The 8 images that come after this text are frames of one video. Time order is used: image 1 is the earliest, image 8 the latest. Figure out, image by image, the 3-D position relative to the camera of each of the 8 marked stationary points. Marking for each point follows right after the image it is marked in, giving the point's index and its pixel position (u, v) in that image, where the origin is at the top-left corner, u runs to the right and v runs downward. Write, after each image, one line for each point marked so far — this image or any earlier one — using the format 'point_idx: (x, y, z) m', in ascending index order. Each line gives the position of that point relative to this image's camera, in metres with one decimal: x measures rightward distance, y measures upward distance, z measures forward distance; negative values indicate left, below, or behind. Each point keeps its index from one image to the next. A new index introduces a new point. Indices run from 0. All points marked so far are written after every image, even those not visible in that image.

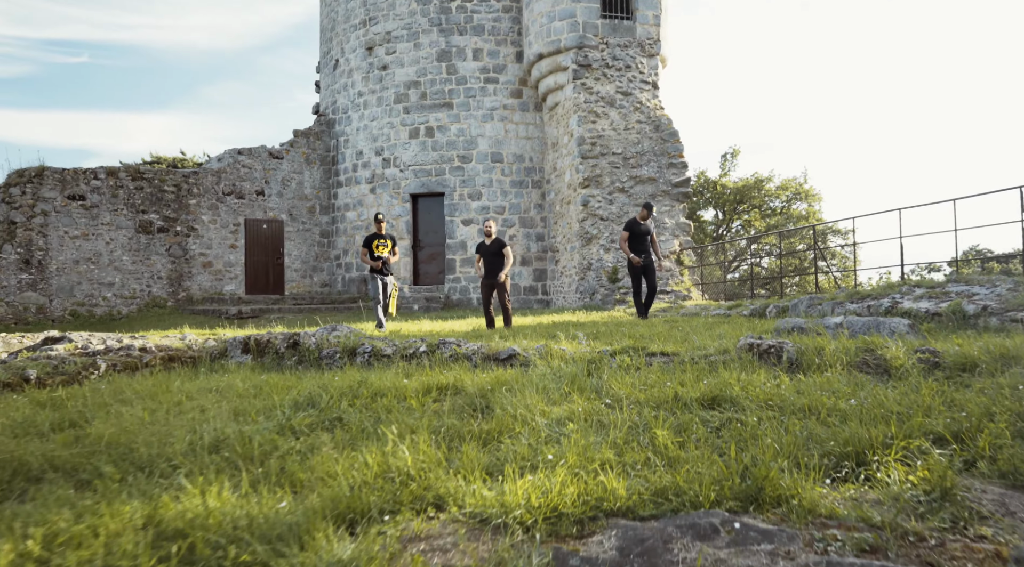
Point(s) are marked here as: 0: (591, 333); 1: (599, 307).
0: (+0.8, -0.5, +7.3) m
1: (+1.7, -0.5, +14.1) m
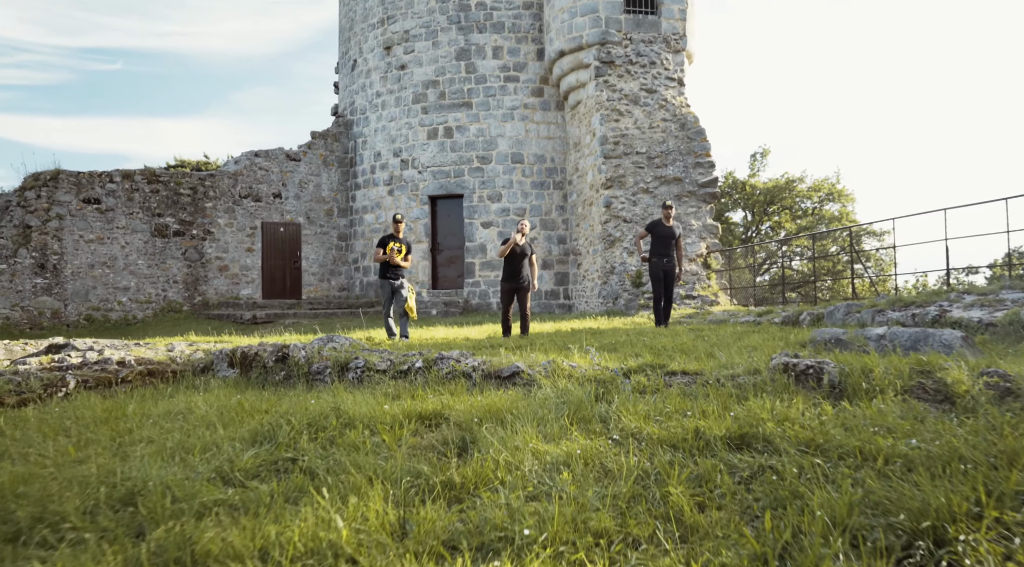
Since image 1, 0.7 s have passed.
0: (+0.9, -0.6, +6.8) m
1: (+2.0, -0.6, +13.6) m
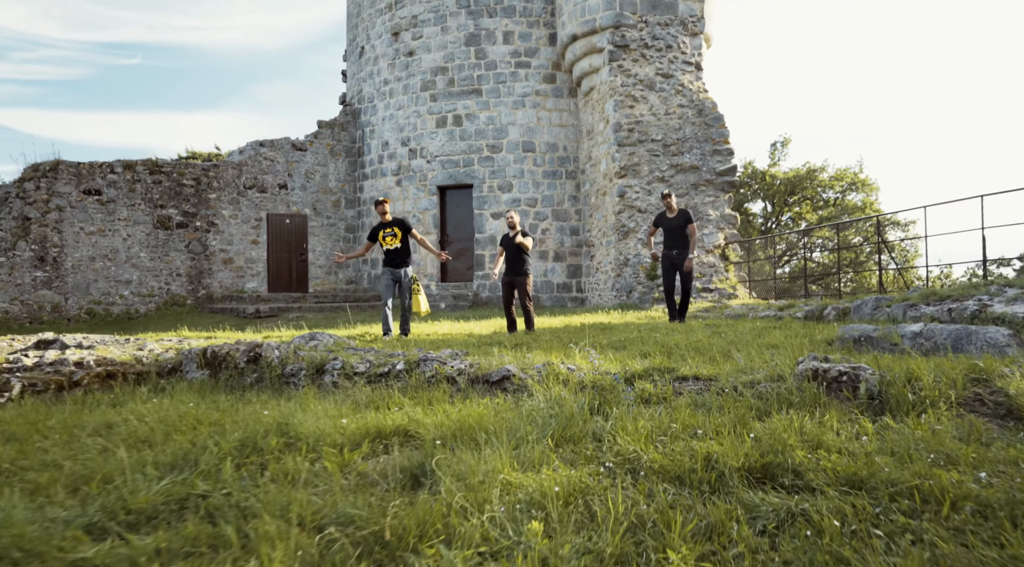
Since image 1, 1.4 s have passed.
0: (+0.9, -0.5, +6.3) m
1: (+2.2, -0.4, +13.1) m
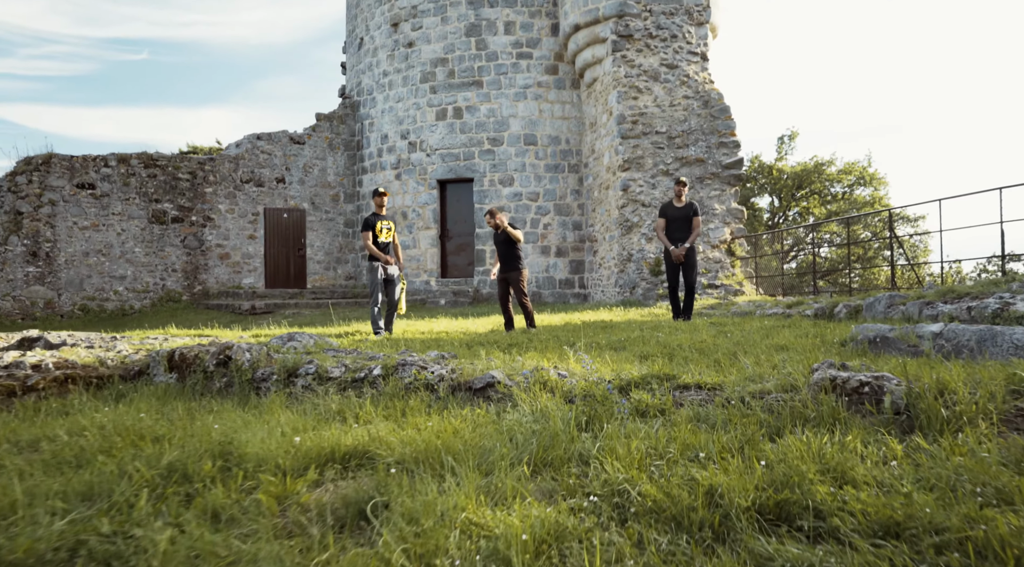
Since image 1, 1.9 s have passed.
0: (+0.9, -0.5, +6.0) m
1: (+2.2, -0.3, +12.7) m
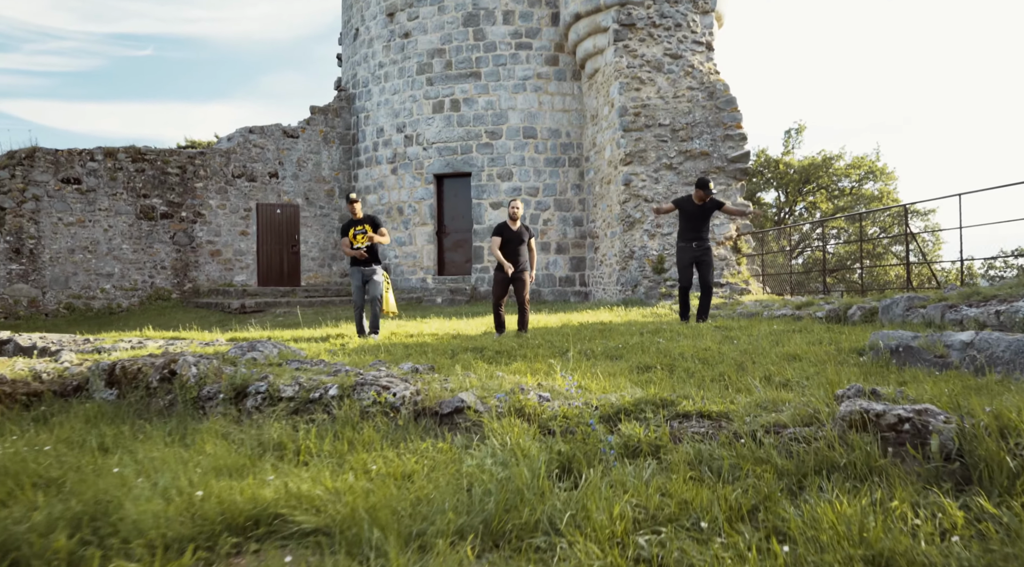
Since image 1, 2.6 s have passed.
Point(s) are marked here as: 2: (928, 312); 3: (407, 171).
0: (+0.8, -0.5, +5.5) m
1: (+2.2, -0.3, +12.3) m
2: (+3.5, -0.2, +6.1) m
3: (-2.3, +2.5, +16.1) m
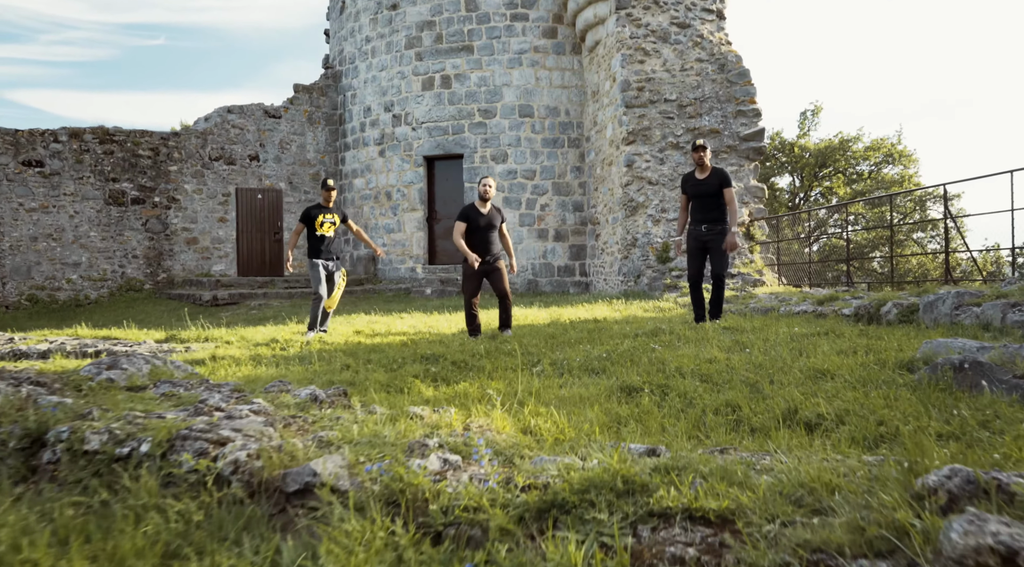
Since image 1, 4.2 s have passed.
0: (+0.5, -0.5, +4.5) m
1: (+2.0, -0.2, +11.2) m
2: (+3.2, -0.2, +5.0) m
3: (-2.4, +2.7, +15.0) m
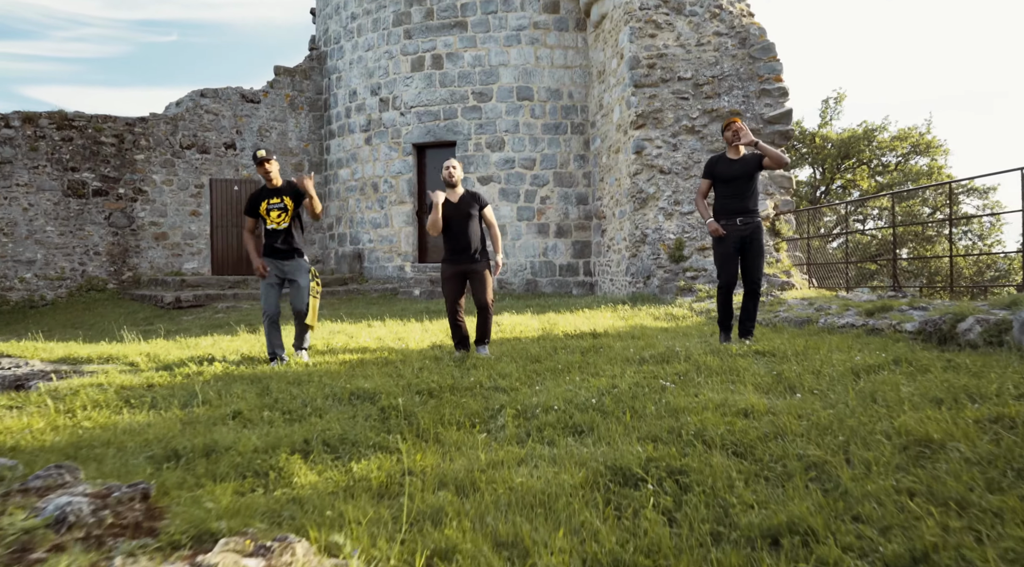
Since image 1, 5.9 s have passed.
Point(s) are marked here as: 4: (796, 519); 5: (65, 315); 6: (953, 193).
0: (+0.3, -0.5, +3.2) m
1: (+1.9, -0.2, +9.9) m
2: (+3.0, -0.3, +3.7) m
3: (-2.4, +2.7, +13.8) m
4: (+0.7, -0.5, +1.8) m
5: (-7.1, -0.5, +11.7) m
6: (+8.0, +1.6, +13.2) m
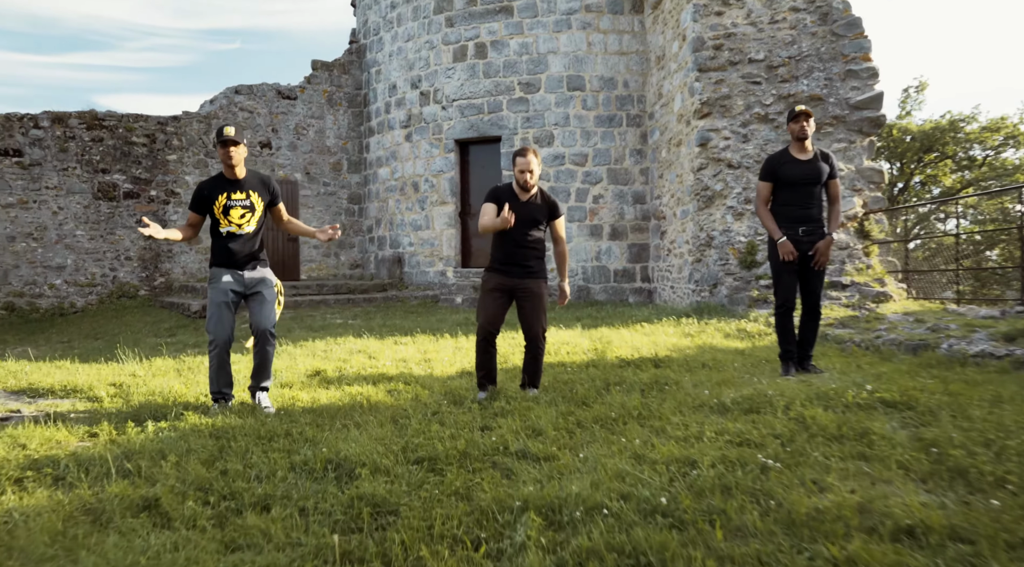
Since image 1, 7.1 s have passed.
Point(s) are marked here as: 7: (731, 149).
0: (+0.4, -0.6, +2.1) m
1: (+2.5, -0.3, +8.6) m
2: (+3.1, -0.4, +2.4) m
3: (-1.6, +2.6, +12.9) m
4: (+0.6, -0.6, +0.7) m
5: (-6.4, -0.6, +11.1) m
6: (+8.8, +1.5, +11.5) m
7: (+2.8, +1.7, +9.4) m
